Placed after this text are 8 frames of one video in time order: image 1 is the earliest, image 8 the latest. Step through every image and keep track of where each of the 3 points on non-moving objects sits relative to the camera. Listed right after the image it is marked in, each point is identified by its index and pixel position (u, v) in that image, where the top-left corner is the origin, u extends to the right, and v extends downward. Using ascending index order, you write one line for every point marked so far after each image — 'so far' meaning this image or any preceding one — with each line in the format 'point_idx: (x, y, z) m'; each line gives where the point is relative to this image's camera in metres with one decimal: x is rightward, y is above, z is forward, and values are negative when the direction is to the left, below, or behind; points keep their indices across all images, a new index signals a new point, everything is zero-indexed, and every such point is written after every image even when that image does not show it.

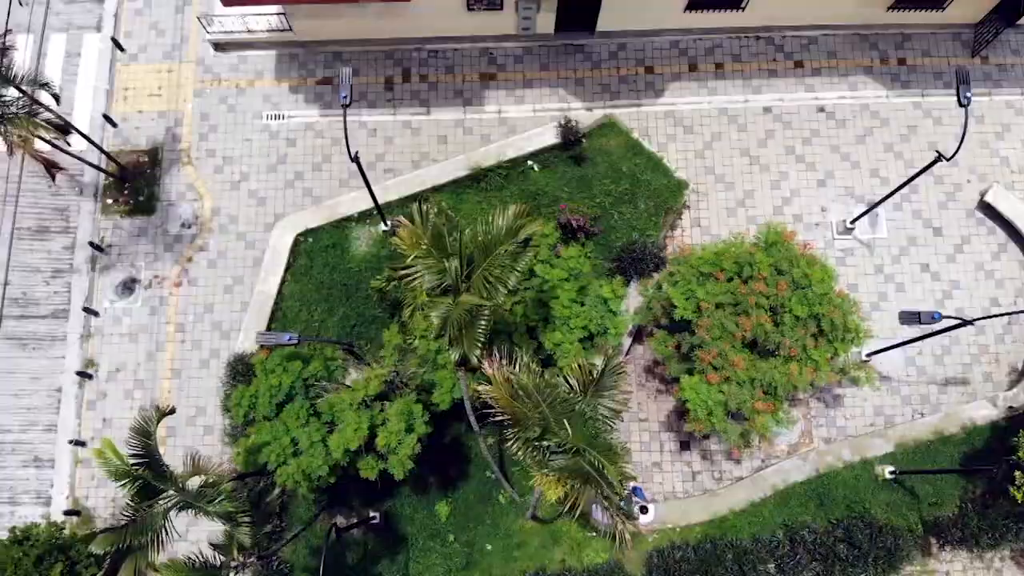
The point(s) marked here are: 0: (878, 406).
0: (+5.4, -1.7, +19.8) m
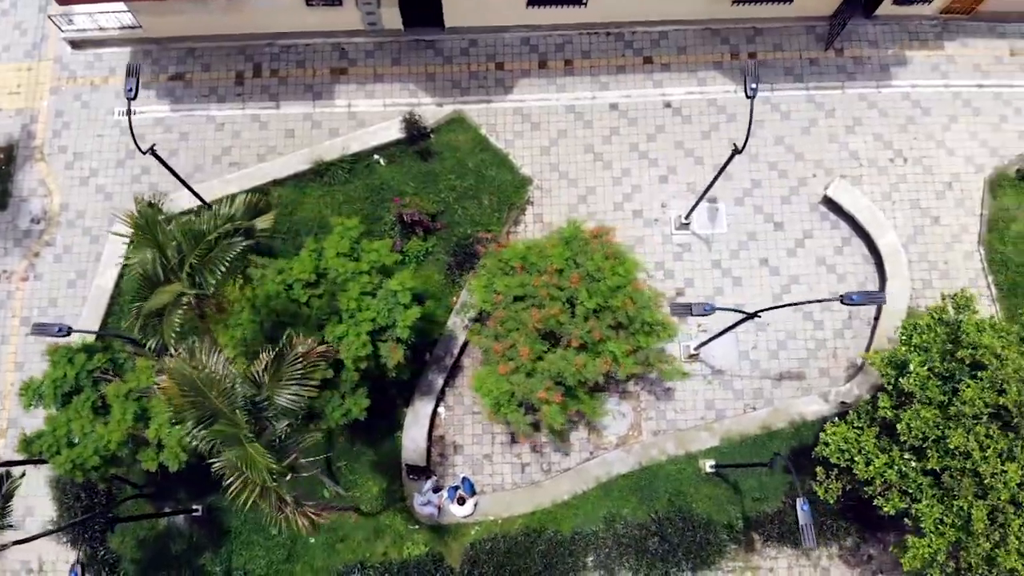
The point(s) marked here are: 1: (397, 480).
0: (+3.0, -1.7, +19.7) m
1: (-1.7, -2.8, +19.2) m
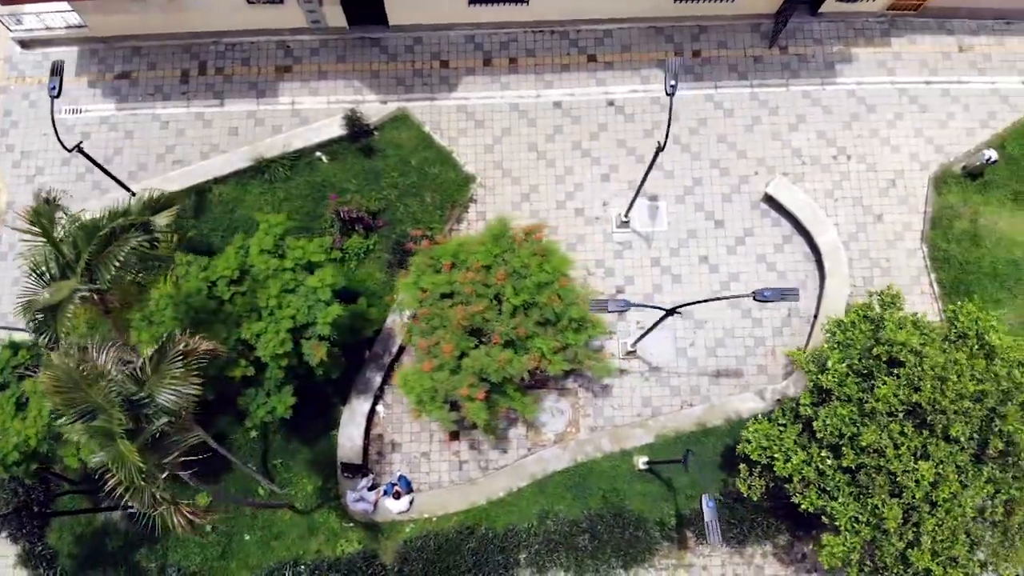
0: (+2.0, -1.6, +19.6) m
1: (-2.6, -2.8, +19.3) m
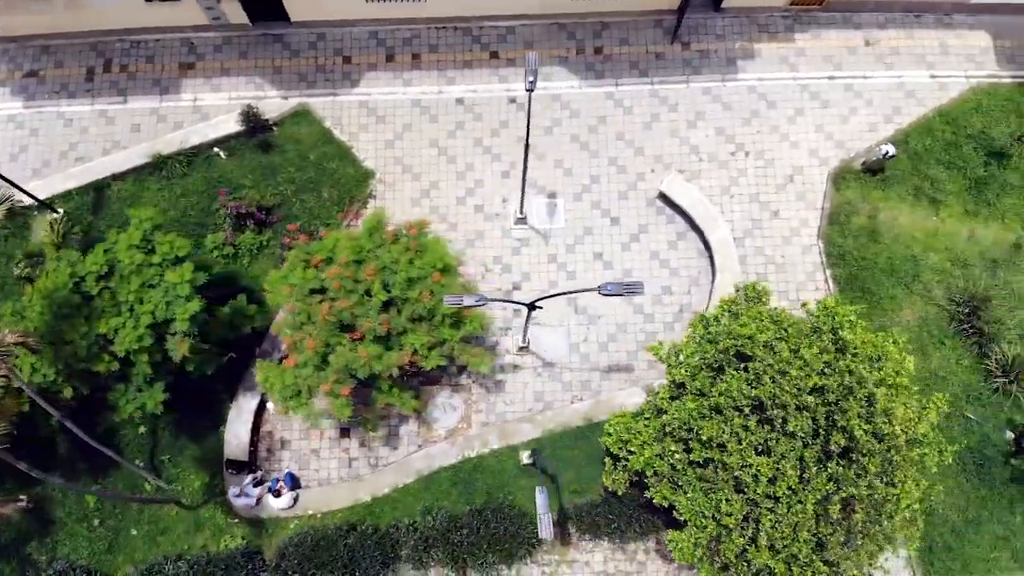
0: (+0.4, -1.6, +19.6) m
1: (-4.2, -2.7, +19.3) m
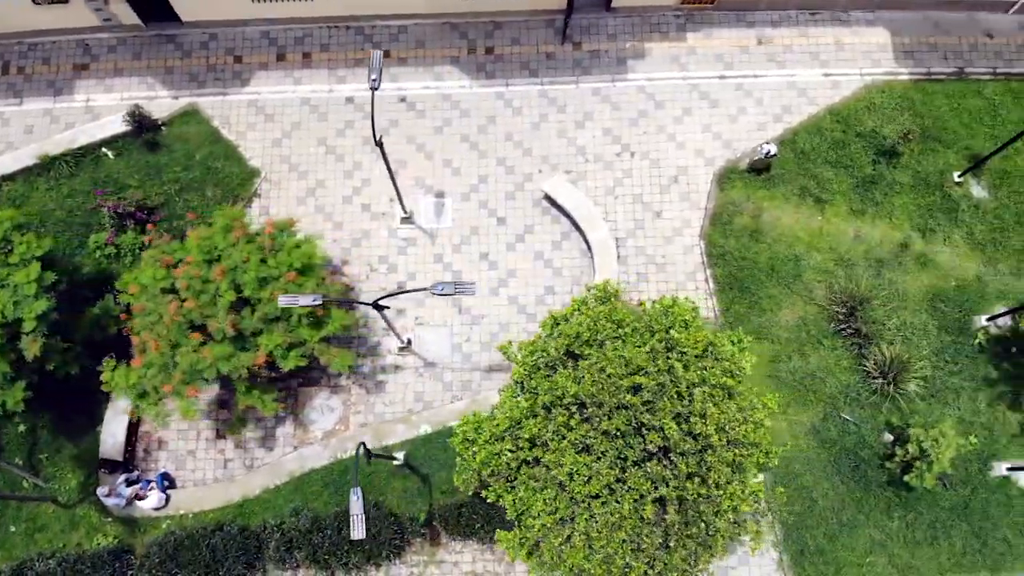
0: (-1.4, -1.6, +19.5) m
1: (-6.1, -2.7, +19.4) m
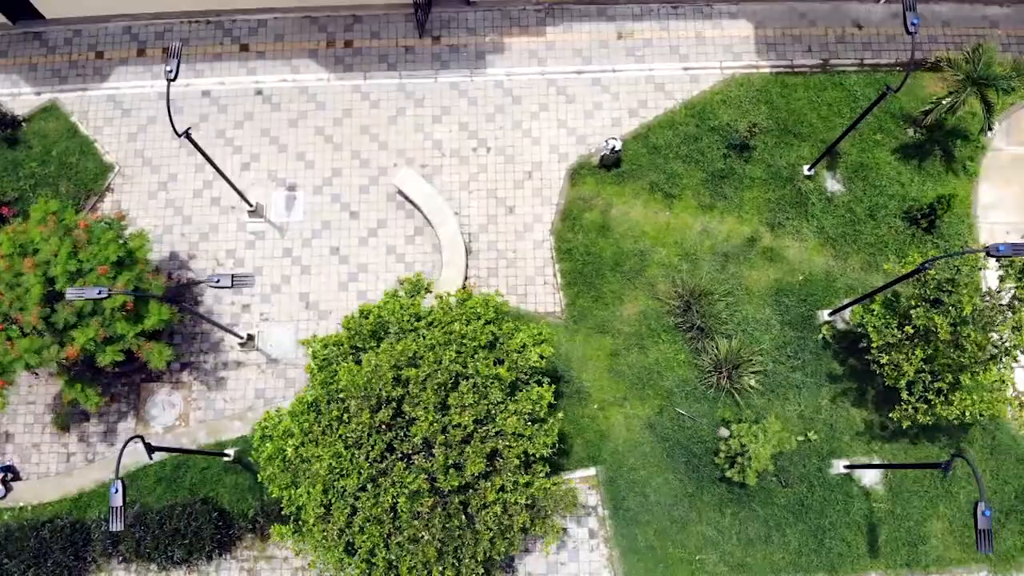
0: (-3.8, -1.5, +19.5) m
1: (-8.4, -2.6, +19.5) m
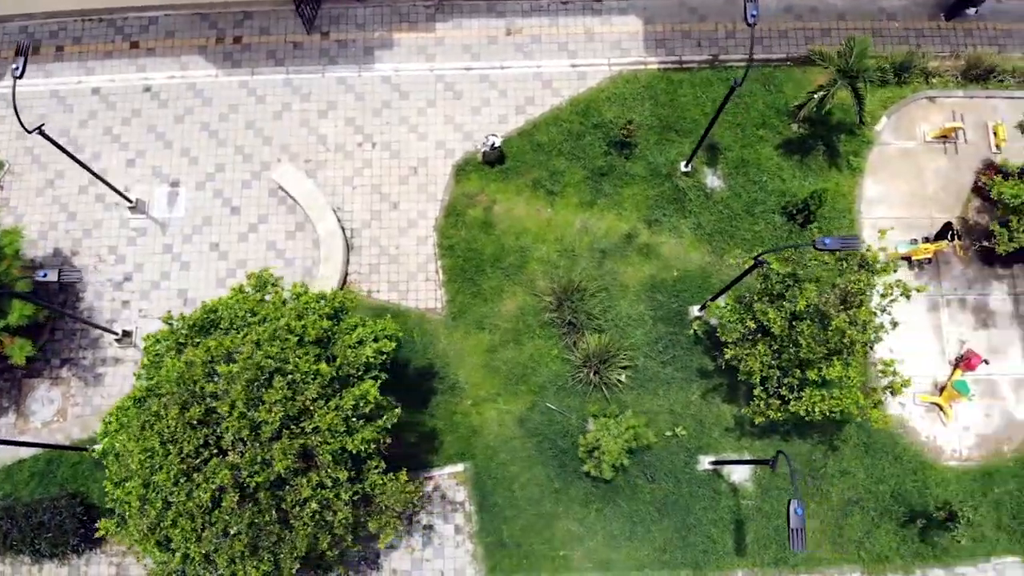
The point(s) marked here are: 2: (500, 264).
0: (-5.6, -1.4, +19.6) m
1: (-10.3, -2.6, +19.8) m
2: (-0.2, +0.4, +19.6) m
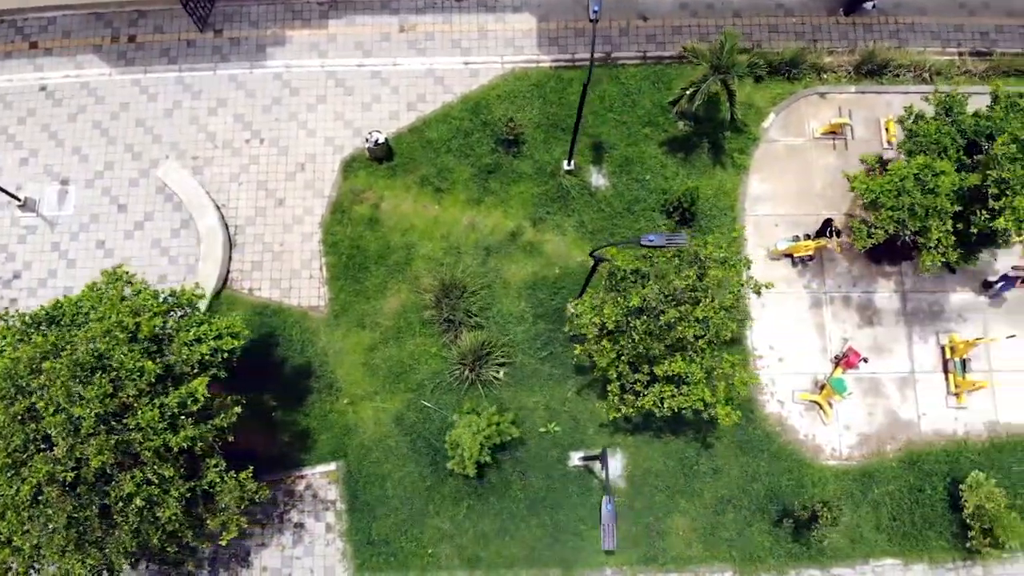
0: (-7.4, -1.4, +19.8) m
1: (-12.0, -2.5, +20.1) m
2: (-1.9, +0.4, +19.5) m
